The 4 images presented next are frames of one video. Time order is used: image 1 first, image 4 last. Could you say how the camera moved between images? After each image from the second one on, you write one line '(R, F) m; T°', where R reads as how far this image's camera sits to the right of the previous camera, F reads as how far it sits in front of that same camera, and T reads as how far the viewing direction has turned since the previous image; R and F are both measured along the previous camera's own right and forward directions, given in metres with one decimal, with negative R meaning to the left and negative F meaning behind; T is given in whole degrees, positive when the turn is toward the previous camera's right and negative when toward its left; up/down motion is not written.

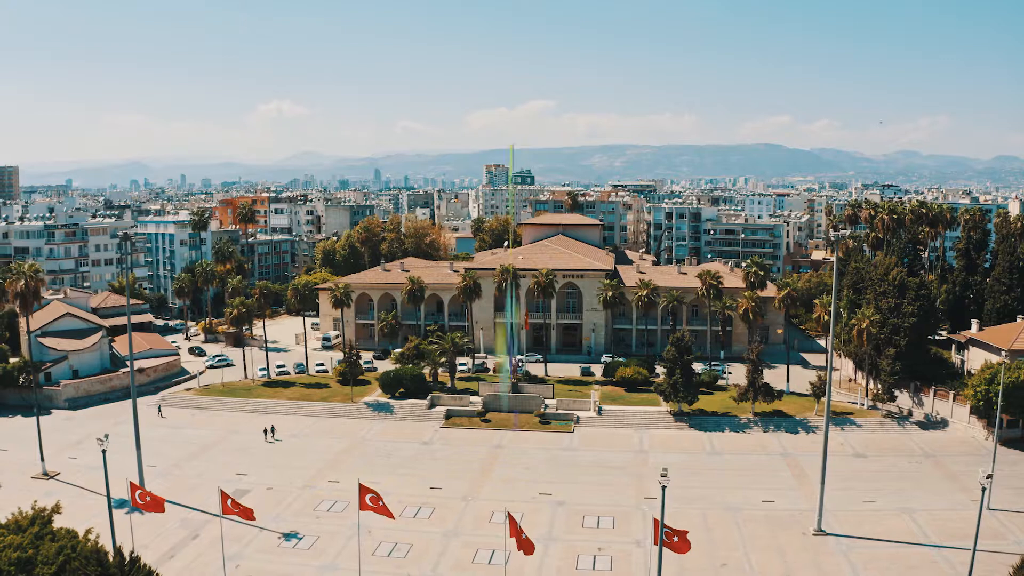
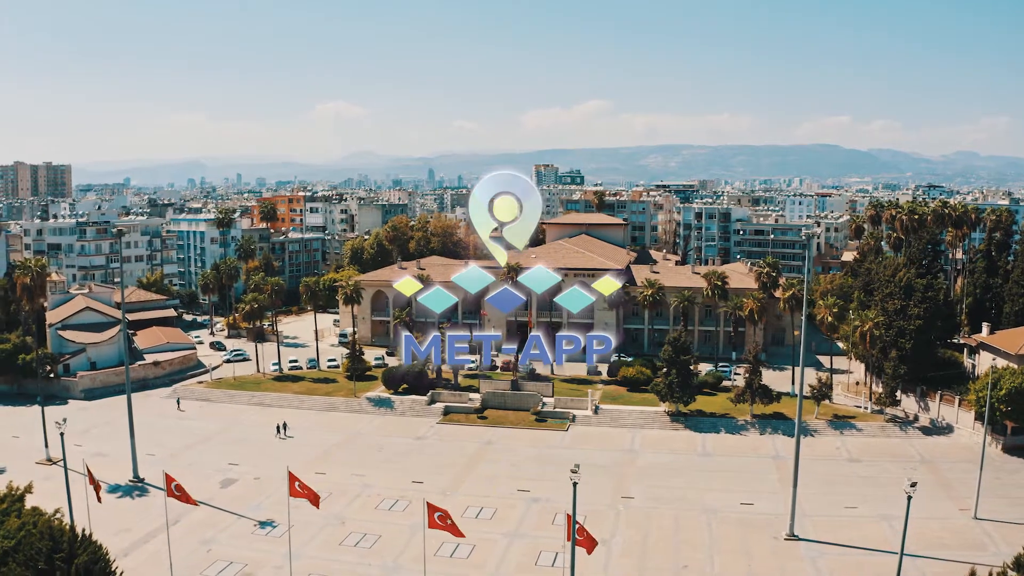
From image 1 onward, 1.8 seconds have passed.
(+4.4, -0.2) m; -4°
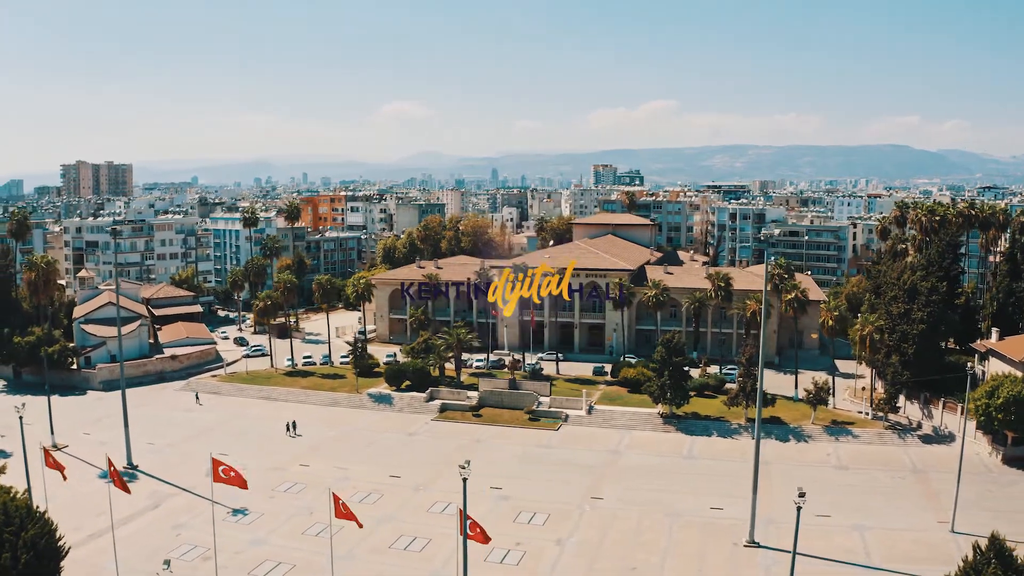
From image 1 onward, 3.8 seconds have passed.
(+5.5, -0.2) m; -4°
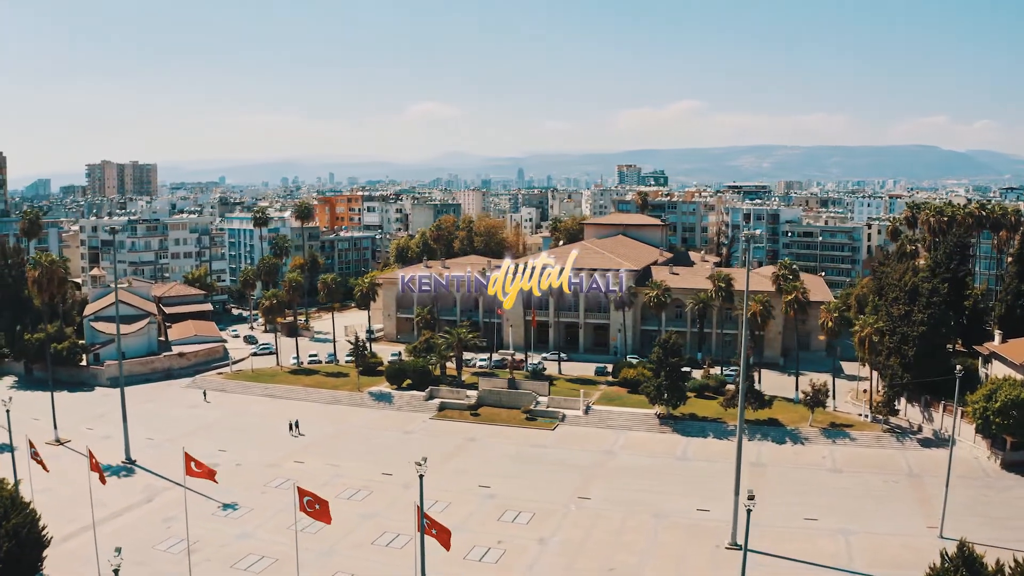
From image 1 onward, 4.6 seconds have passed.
(+2.2, -0.2) m; -2°
